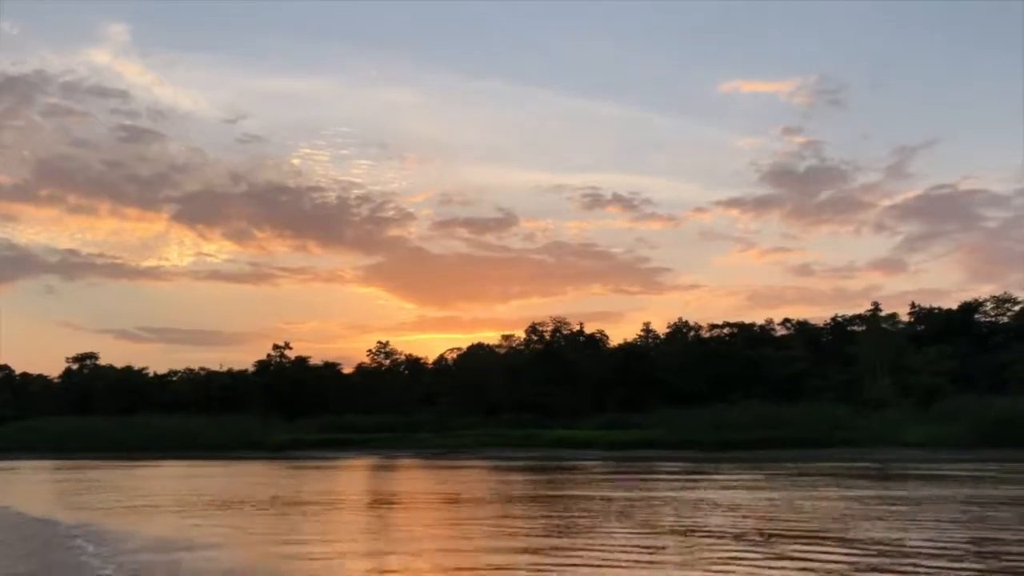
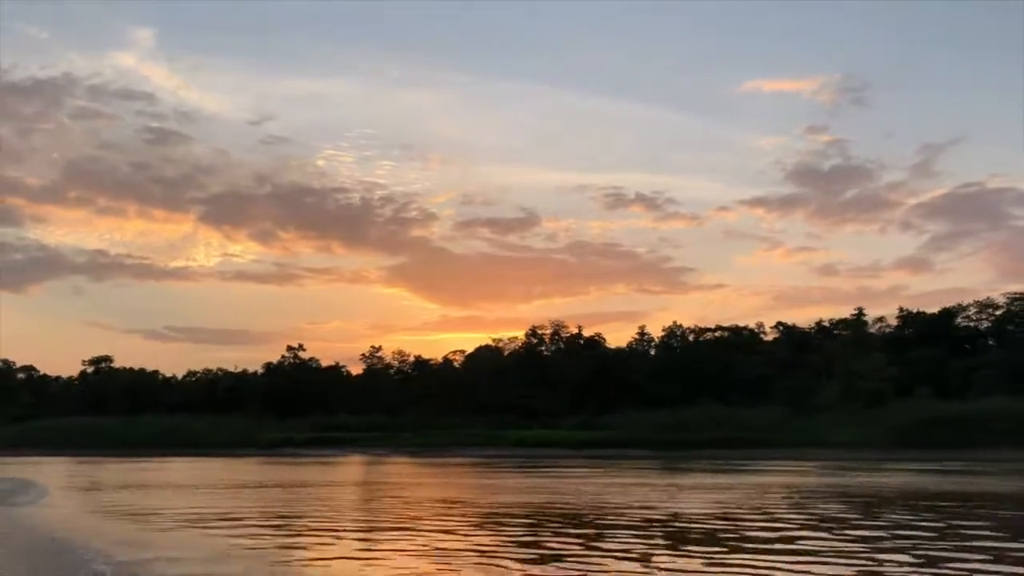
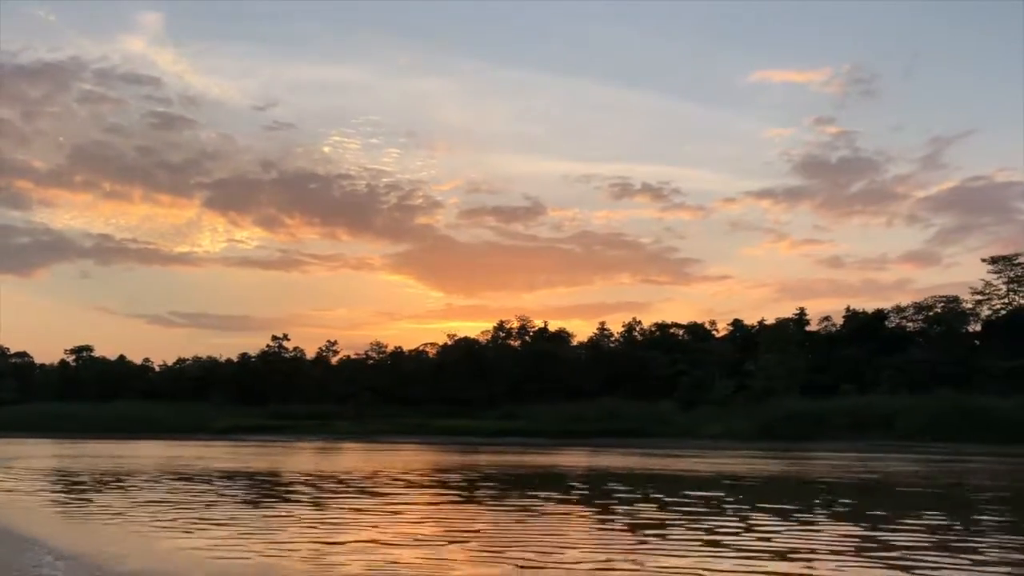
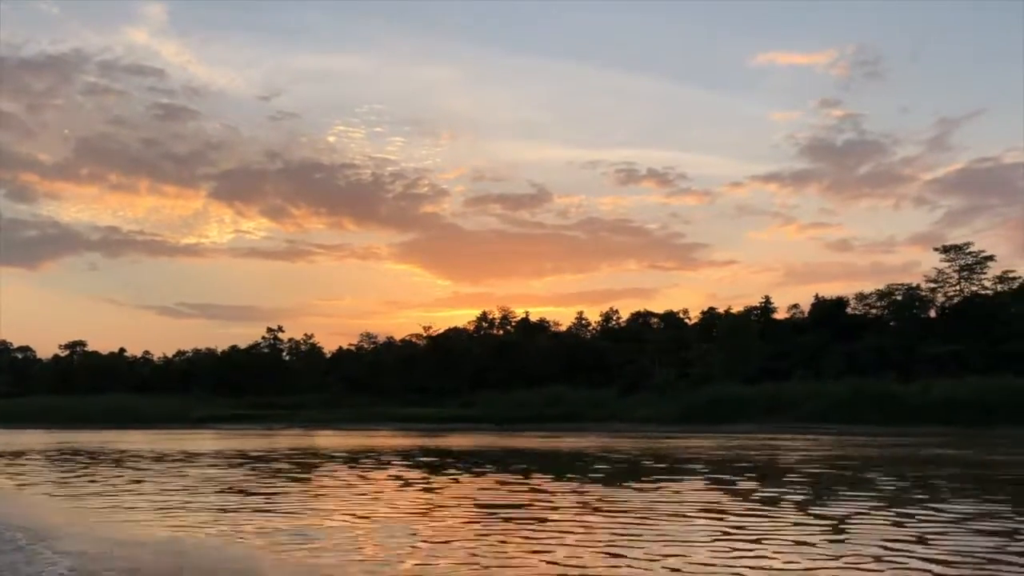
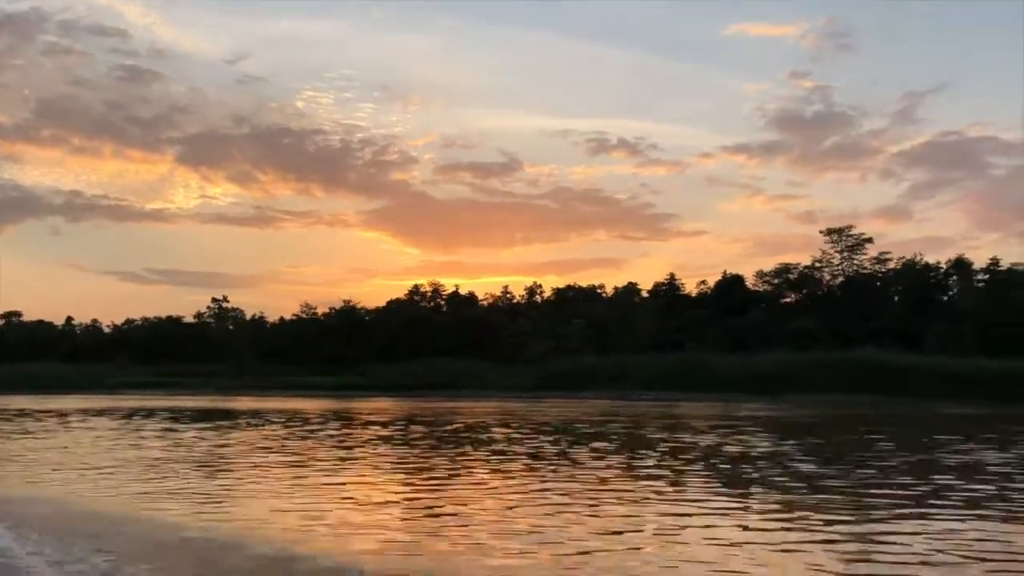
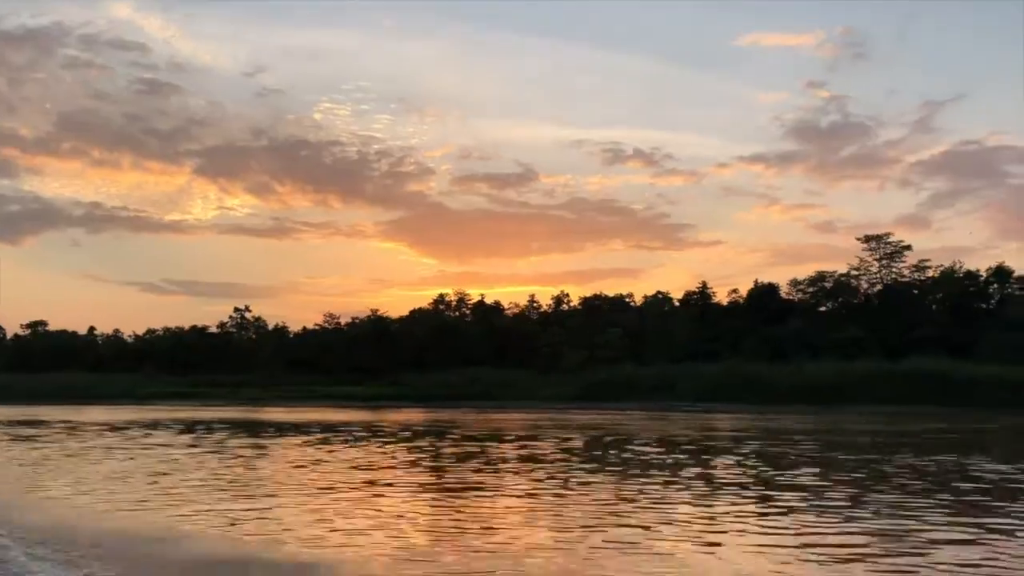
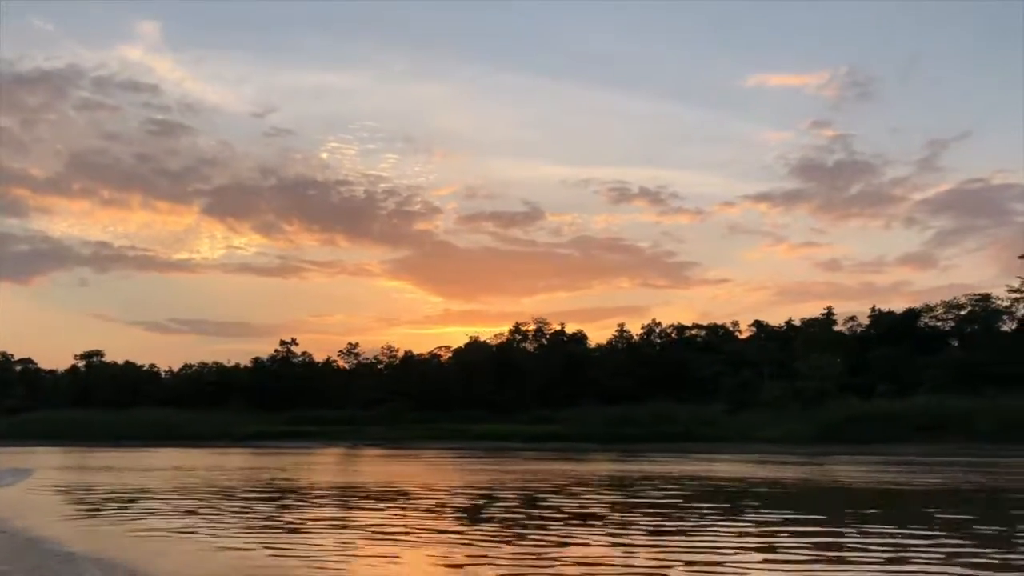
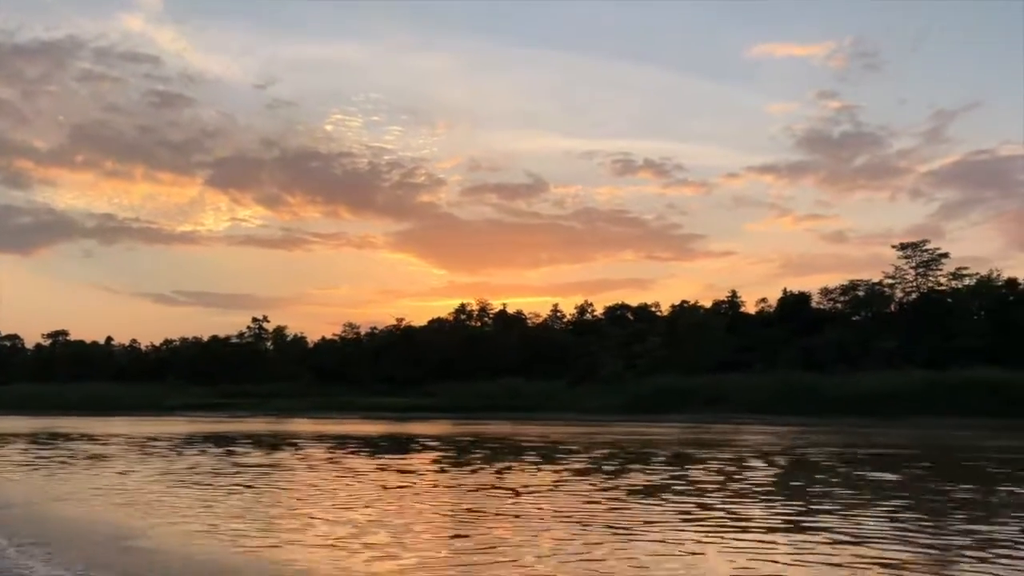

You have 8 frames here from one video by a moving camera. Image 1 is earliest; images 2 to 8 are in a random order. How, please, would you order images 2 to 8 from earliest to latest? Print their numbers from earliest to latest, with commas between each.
2, 7, 3, 4, 8, 6, 5
